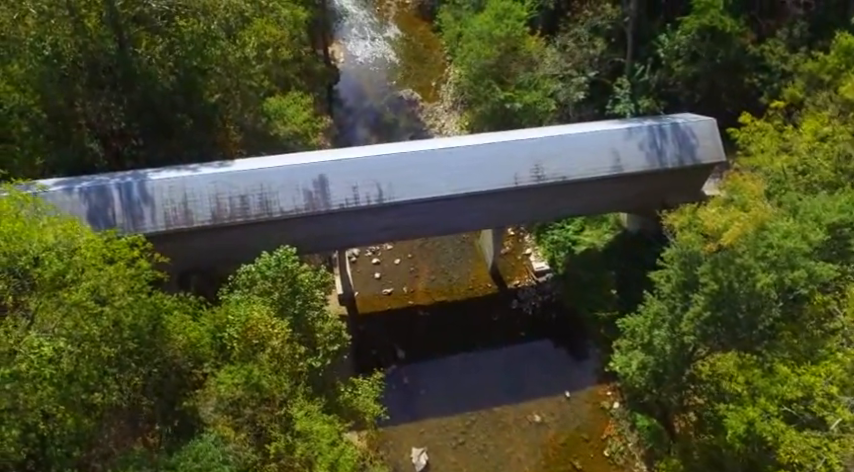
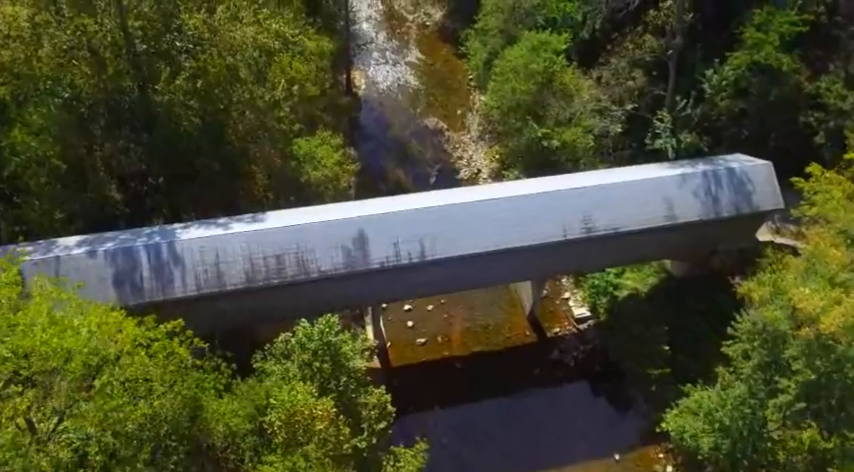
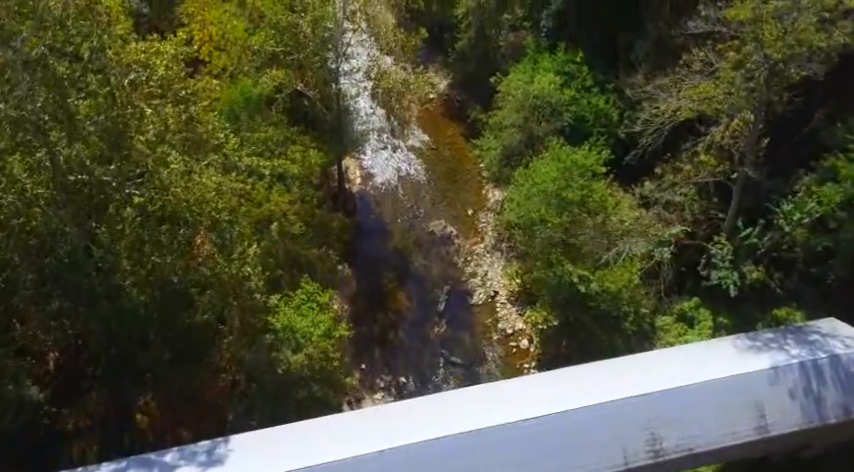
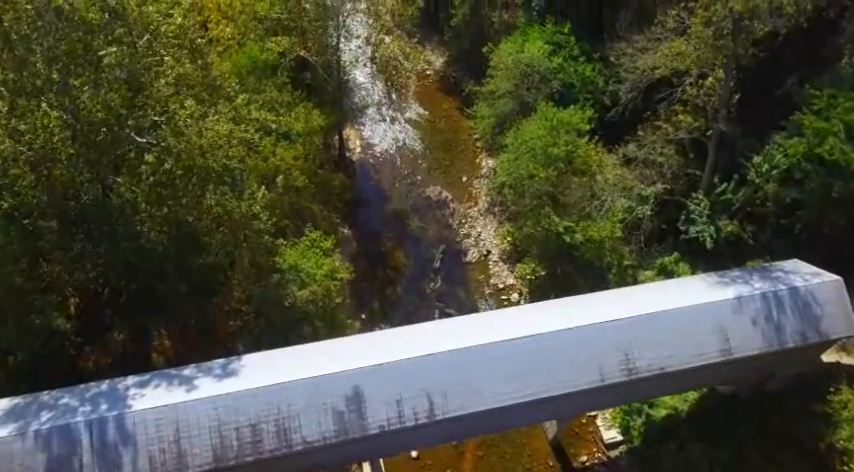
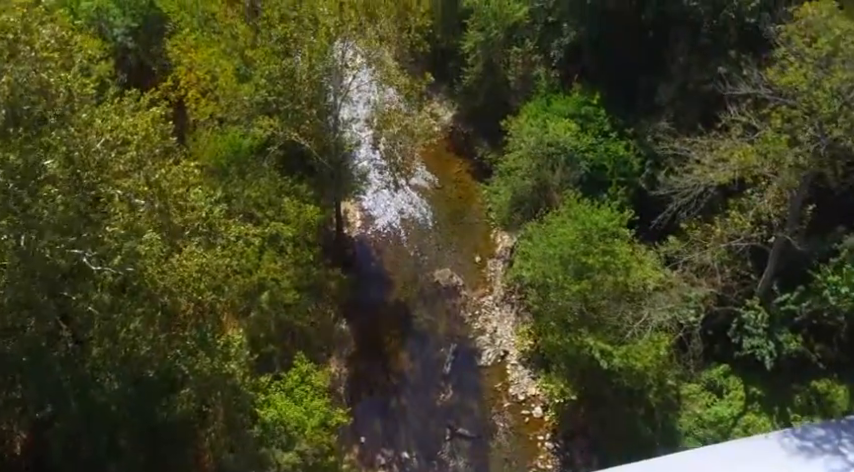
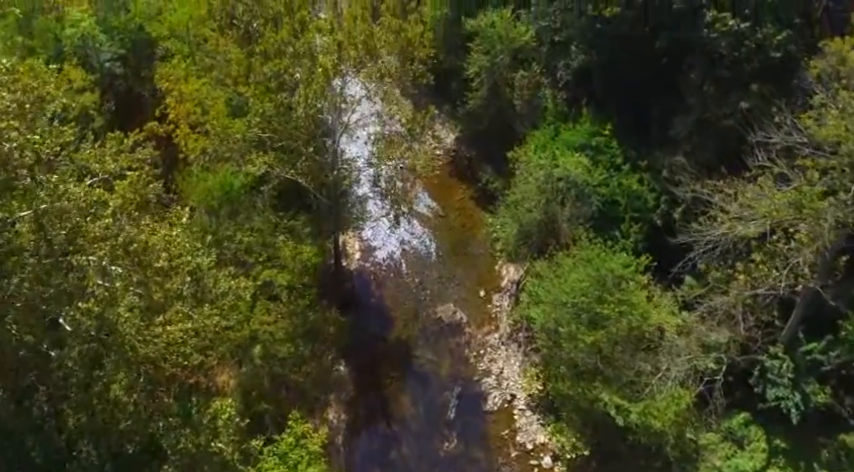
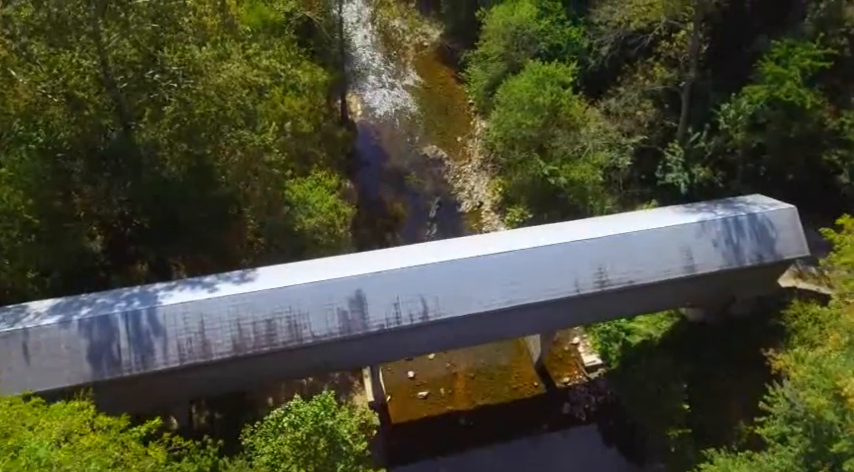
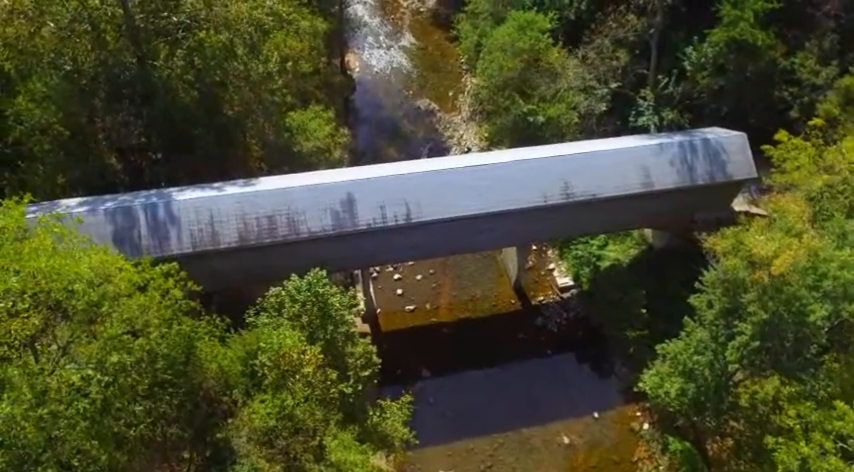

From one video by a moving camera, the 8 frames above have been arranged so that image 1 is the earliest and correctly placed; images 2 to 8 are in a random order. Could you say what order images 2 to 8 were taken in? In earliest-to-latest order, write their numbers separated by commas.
8, 2, 7, 4, 3, 5, 6
